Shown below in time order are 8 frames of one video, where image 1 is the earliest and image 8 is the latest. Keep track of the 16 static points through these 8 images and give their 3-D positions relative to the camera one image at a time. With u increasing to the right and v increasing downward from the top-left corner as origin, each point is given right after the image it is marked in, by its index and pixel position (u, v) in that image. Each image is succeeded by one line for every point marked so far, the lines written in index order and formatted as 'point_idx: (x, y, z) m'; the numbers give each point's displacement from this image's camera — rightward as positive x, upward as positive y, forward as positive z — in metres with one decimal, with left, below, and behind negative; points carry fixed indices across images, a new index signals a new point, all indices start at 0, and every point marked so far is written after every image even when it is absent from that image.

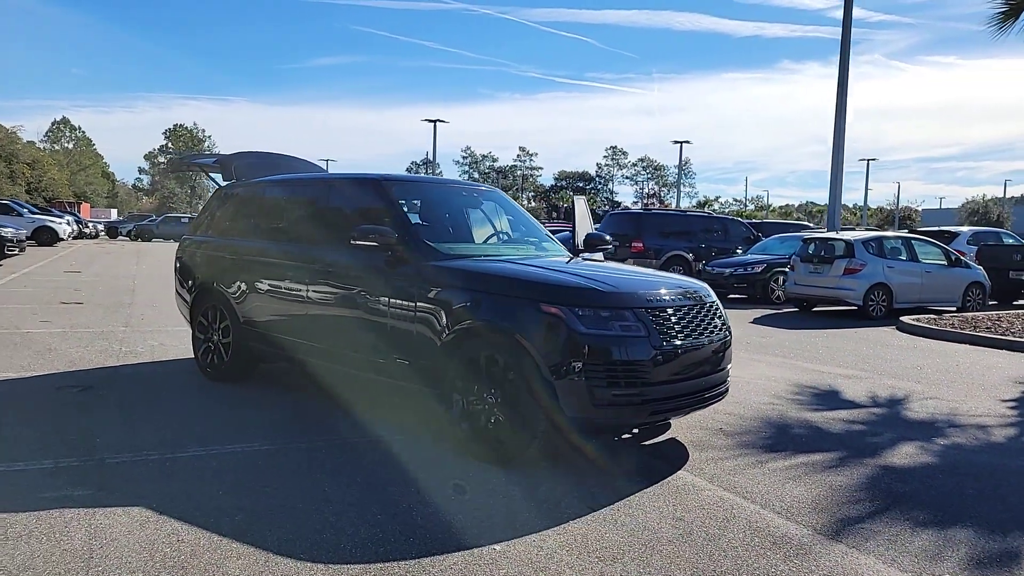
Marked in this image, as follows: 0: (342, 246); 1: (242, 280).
0: (-1.5, +0.4, +6.3) m
1: (-2.6, +0.1, +7.0) m
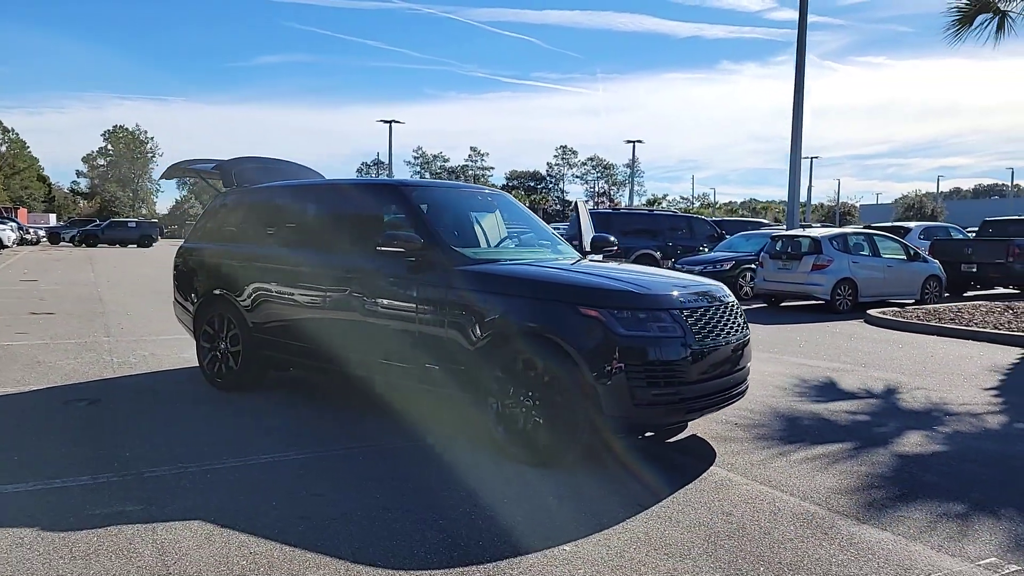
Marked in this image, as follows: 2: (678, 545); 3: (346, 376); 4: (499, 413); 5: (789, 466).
0: (-1.3, +0.3, +6.2) m
1: (-2.5, 0.0, +6.9) m
2: (+0.9, -1.3, +3.7) m
3: (-1.4, -0.8, +6.3) m
4: (-0.1, -0.9, +5.1) m
5: (+2.0, -1.3, +5.1) m
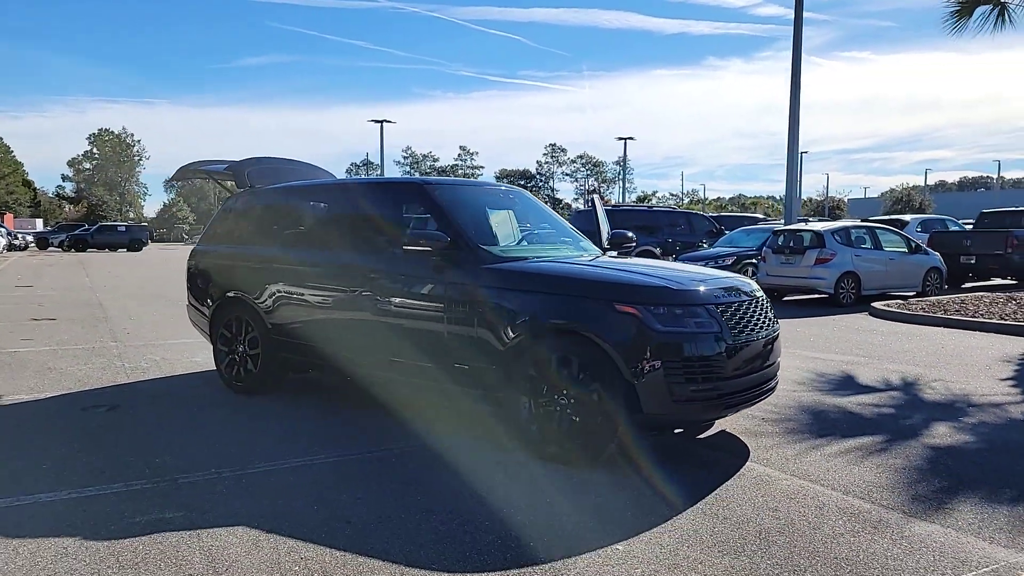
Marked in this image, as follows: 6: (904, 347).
0: (-1.1, +0.3, +6.2) m
1: (-2.3, 0.0, +6.8) m
2: (+1.1, -1.3, +3.6) m
3: (-1.2, -0.8, +6.2) m
4: (+0.2, -0.9, +5.1) m
5: (+2.3, -1.3, +5.1) m
6: (+6.2, -0.9, +11.2) m
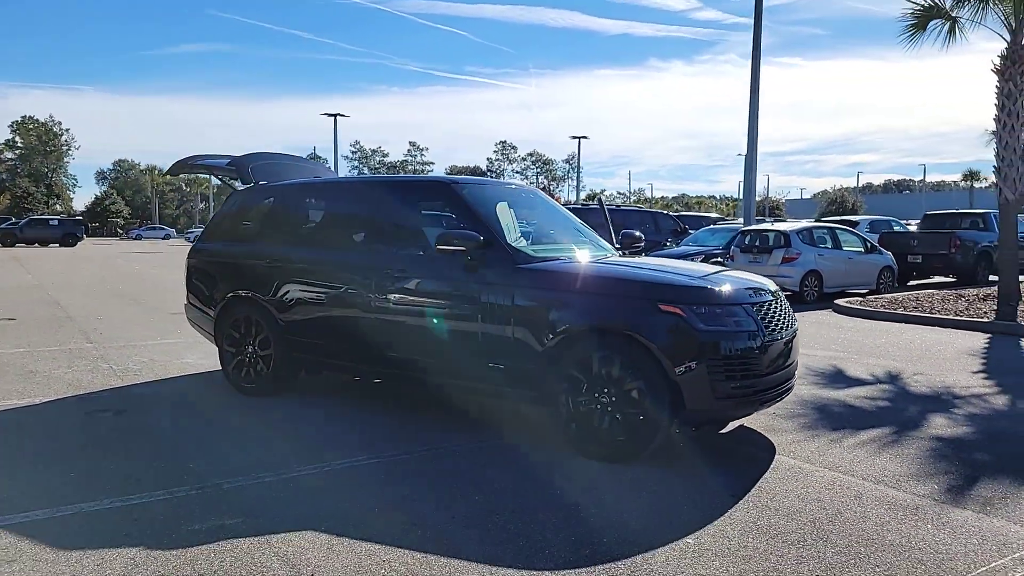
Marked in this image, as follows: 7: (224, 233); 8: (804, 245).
0: (-0.9, +0.3, +6.1) m
1: (-2.1, 0.0, +6.7) m
2: (+1.5, -1.3, +3.8) m
3: (-1.0, -0.8, +6.2) m
4: (+0.4, -0.9, +5.1) m
5: (+2.5, -1.3, +5.3) m
6: (+6.1, -0.9, +11.7) m
7: (-3.1, +0.6, +7.5) m
8: (+8.0, +1.2, +19.4) m
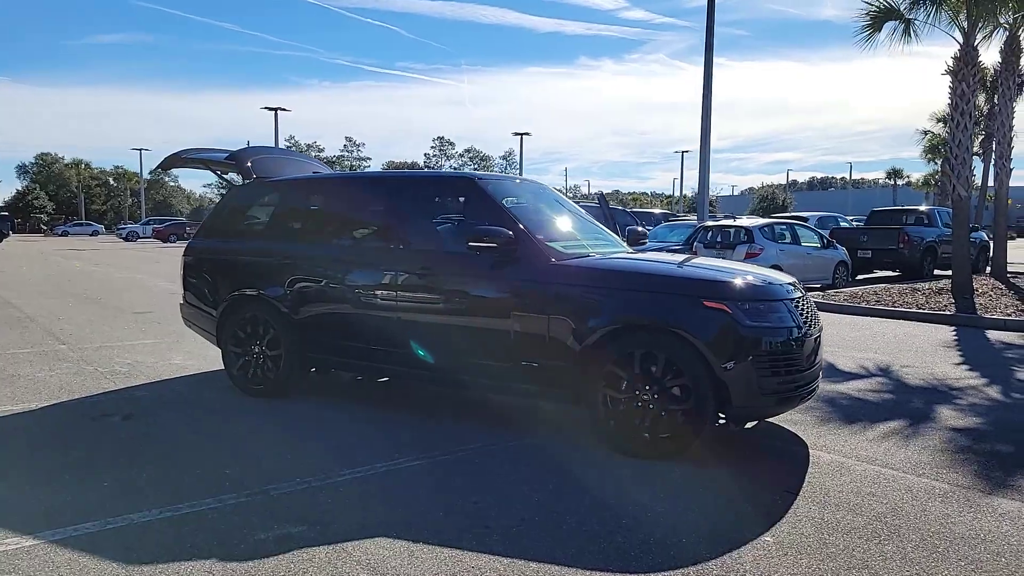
0: (-0.7, +0.4, +6.0) m
1: (-2.0, 0.0, +6.4) m
2: (+1.9, -1.3, +3.8) m
3: (-0.8, -0.7, +6.0) m
4: (+0.7, -0.9, +5.1) m
5: (+2.8, -1.2, +5.4) m
6: (+5.8, -0.8, +12.0) m
7: (-2.9, +0.6, +7.1) m
8: (+7.3, +1.3, +19.9) m
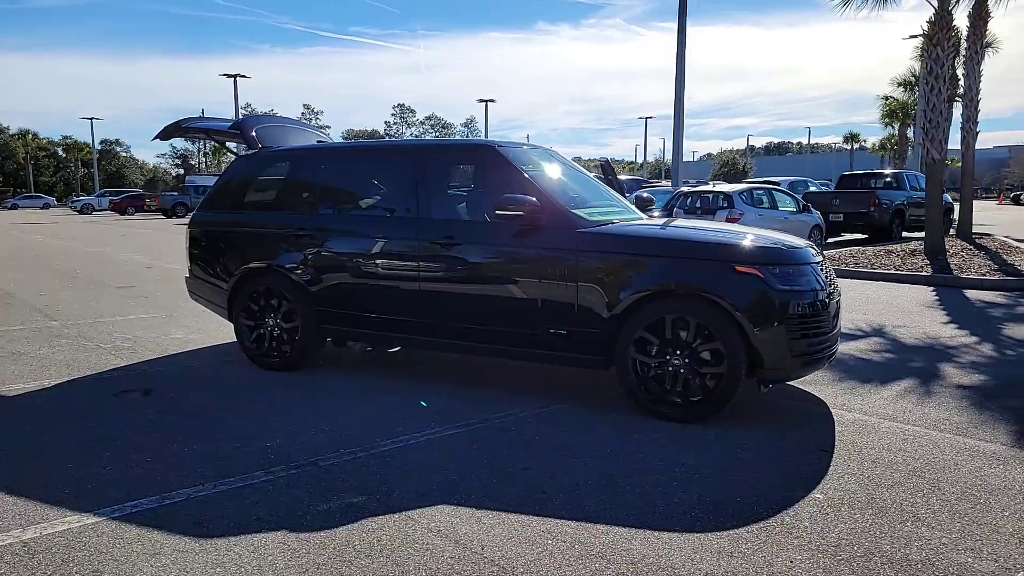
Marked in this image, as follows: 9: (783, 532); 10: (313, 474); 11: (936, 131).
0: (-0.5, +0.6, +5.9) m
1: (-1.8, +0.3, +6.3) m
2: (+2.2, -1.1, +3.9) m
3: (-0.6, -0.5, +6.0) m
4: (+0.9, -0.6, +5.2) m
5: (+3.0, -0.9, +5.6) m
6: (+5.8, -0.2, +12.3) m
7: (-2.8, +0.9, +7.0) m
8: (+6.8, +2.3, +20.1) m
9: (+1.3, -1.1, +3.3) m
10: (-1.1, -1.0, +4.0) m
11: (+11.1, +4.1, +18.4) m
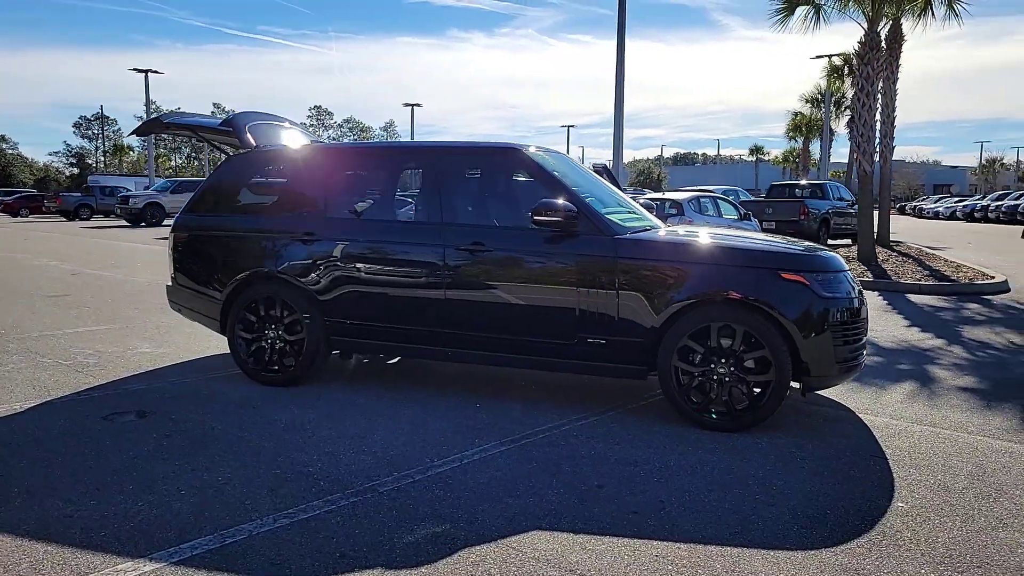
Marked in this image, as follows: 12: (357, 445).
0: (-0.3, +0.5, +5.7) m
1: (-1.6, +0.2, +6.0) m
2: (+2.6, -1.1, +4.0) m
3: (-0.4, -0.6, +5.7) m
4: (+1.2, -0.7, +5.1) m
5: (+3.2, -1.0, +5.7) m
6: (+5.2, -0.3, +12.7) m
7: (-2.7, +0.8, +6.5) m
8: (+5.4, +2.2, +20.6) m
9: (+1.8, -1.2, +3.3) m
10: (-0.7, -1.1, +3.6) m
11: (+9.9, +4.0, +19.3) m
12: (-1.0, -1.0, +4.6) m
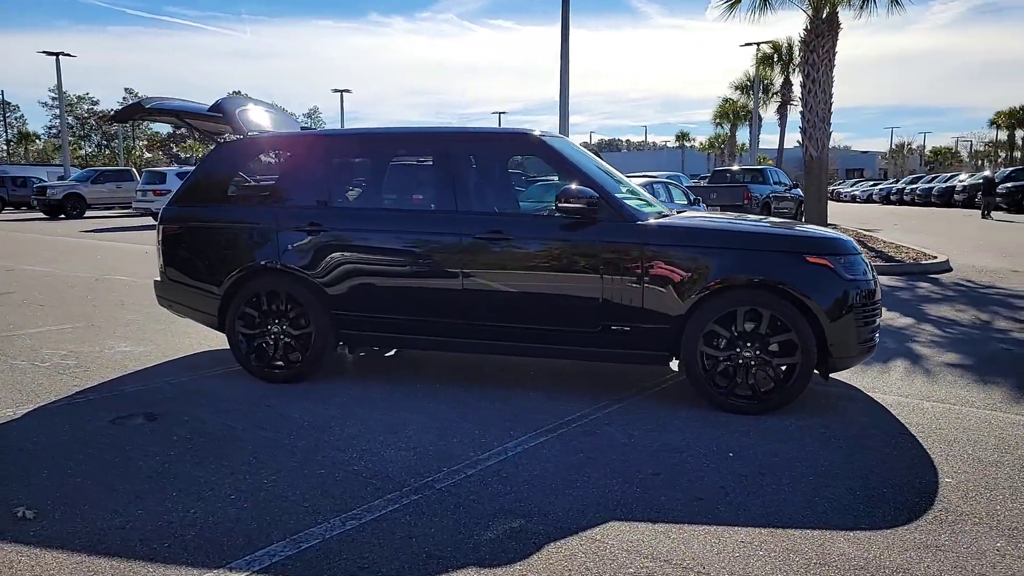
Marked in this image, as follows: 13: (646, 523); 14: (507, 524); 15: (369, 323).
0: (-0.2, +0.6, +5.6) m
1: (-1.5, +0.3, +5.7) m
2: (+2.9, -1.0, +4.2) m
3: (-0.3, -0.5, +5.6) m
4: (+1.4, -0.6, +5.1) m
5: (+3.4, -0.8, +5.9) m
6: (+4.8, 0.0, +13.0) m
7: (-2.7, +0.8, +6.2) m
8: (+4.2, +2.6, +20.9) m
9: (+2.1, -1.1, +3.4) m
10: (-0.4, -1.1, +3.5) m
11: (+8.7, +4.5, +20.0) m
12: (-0.8, -1.0, +4.5) m
13: (+0.6, -1.1, +3.3) m
14: (0.0, -1.1, +3.3) m
15: (-1.2, -0.3, +5.8) m
